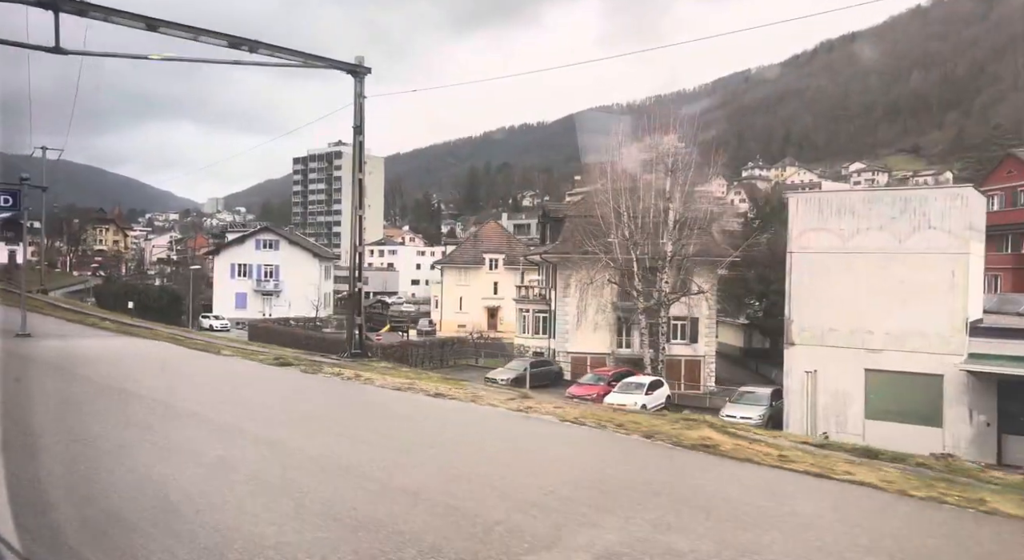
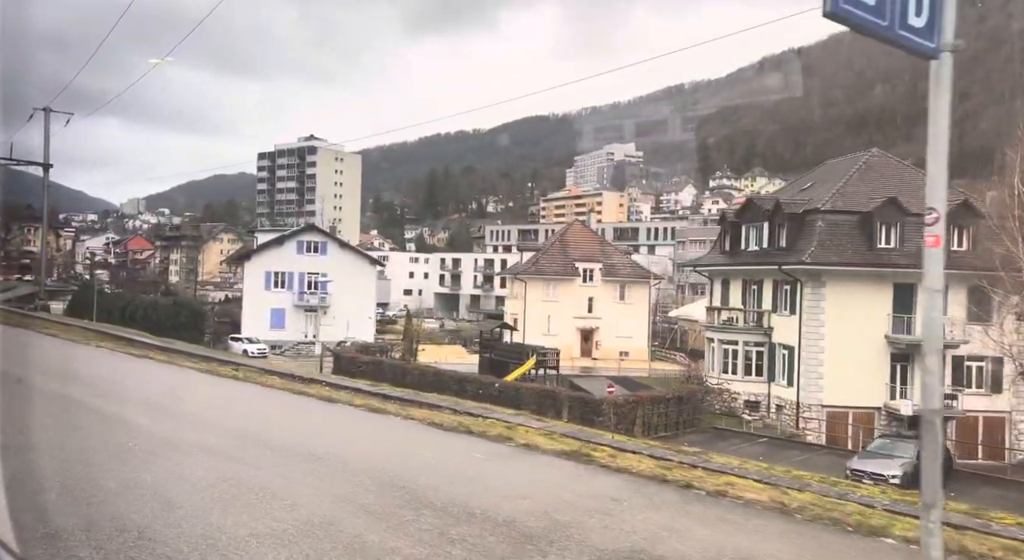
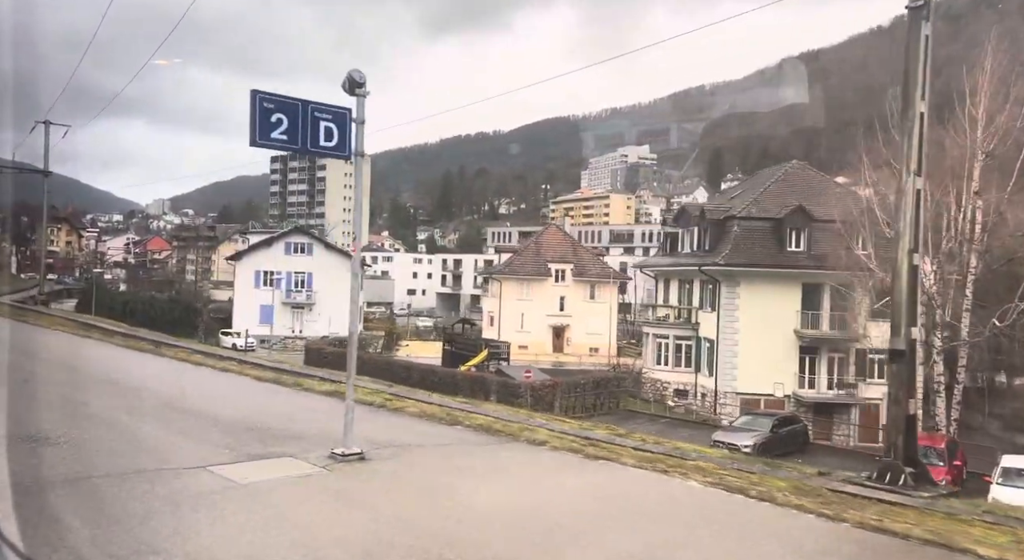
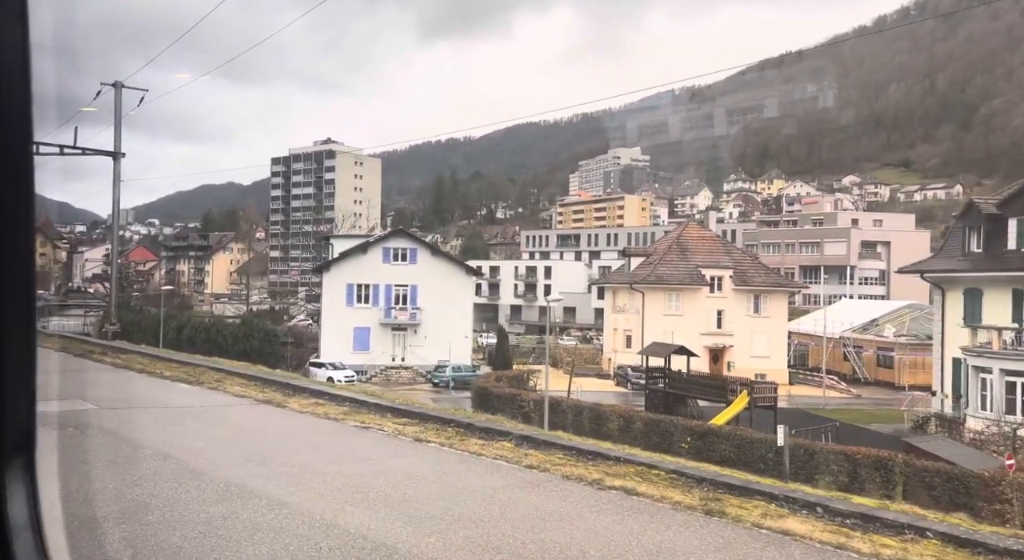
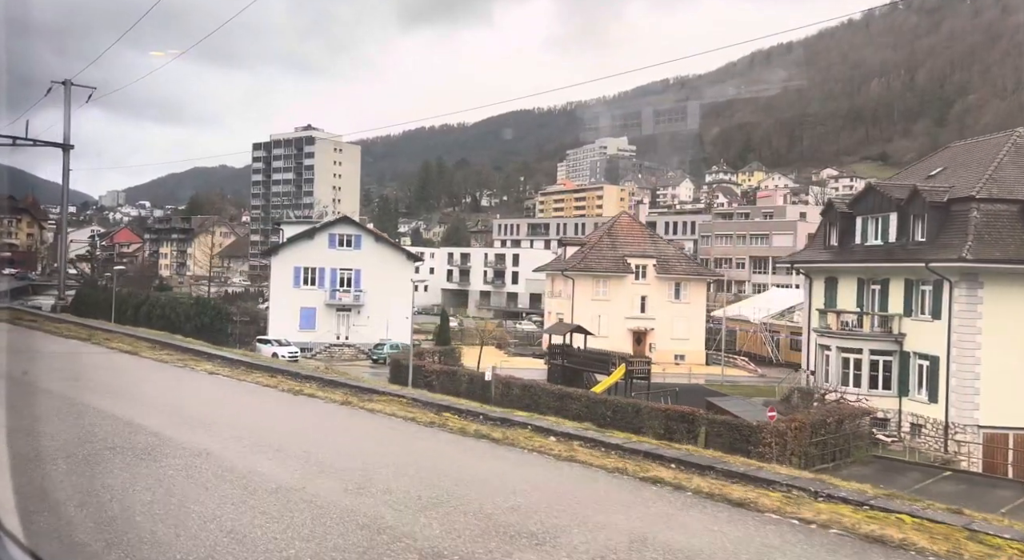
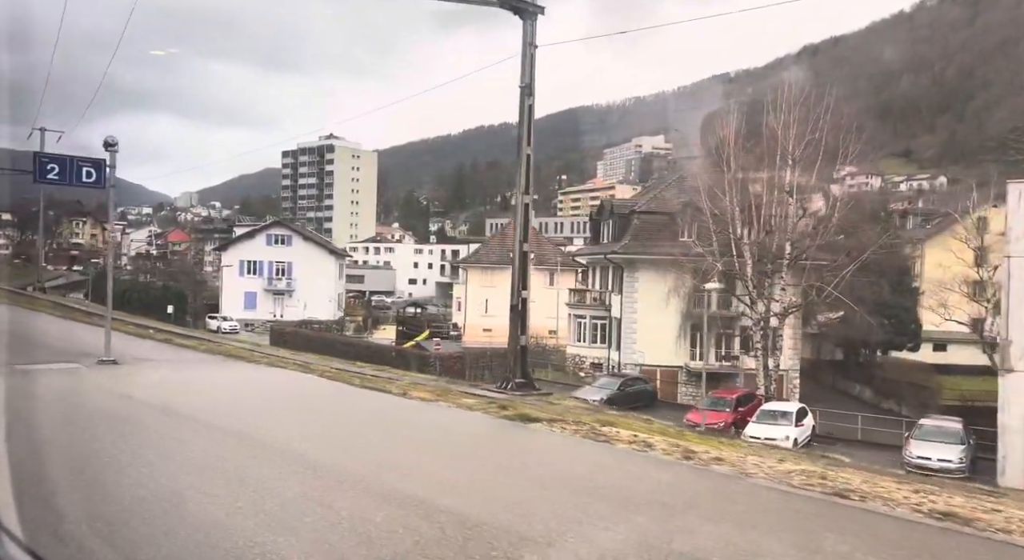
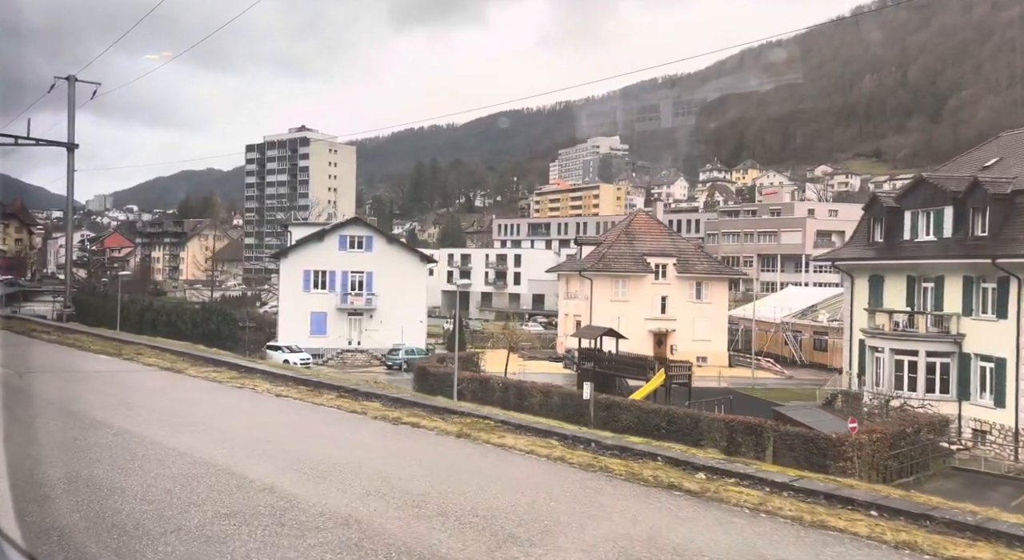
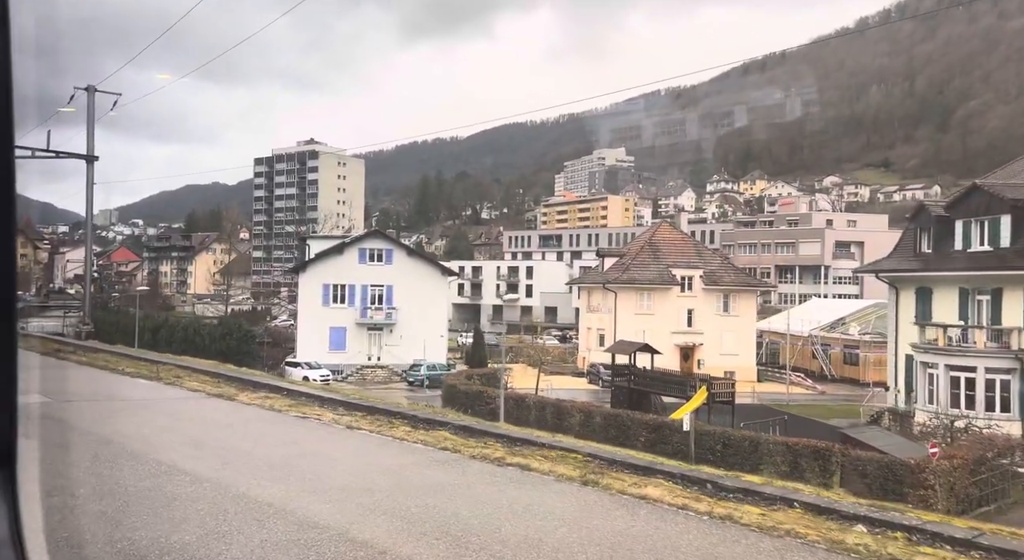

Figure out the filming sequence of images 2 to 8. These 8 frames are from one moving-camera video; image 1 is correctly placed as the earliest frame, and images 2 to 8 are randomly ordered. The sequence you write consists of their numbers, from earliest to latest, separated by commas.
6, 3, 2, 5, 7, 8, 4
